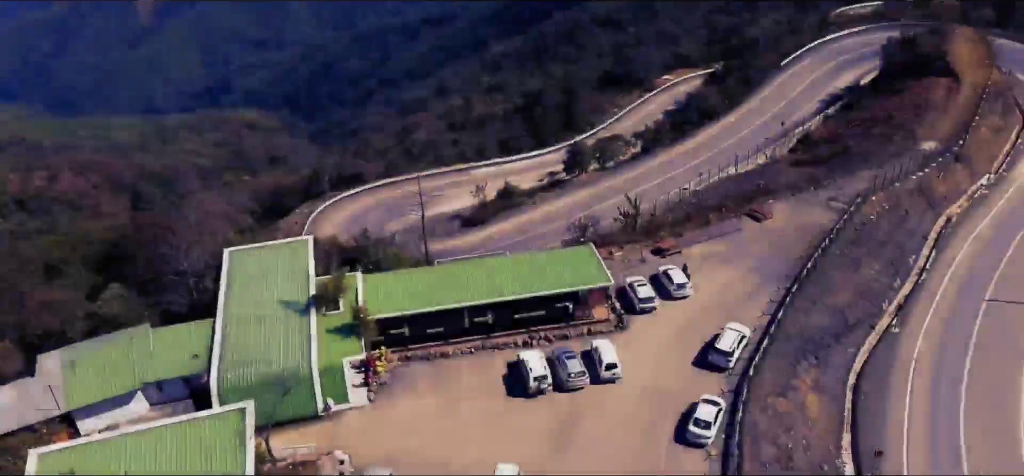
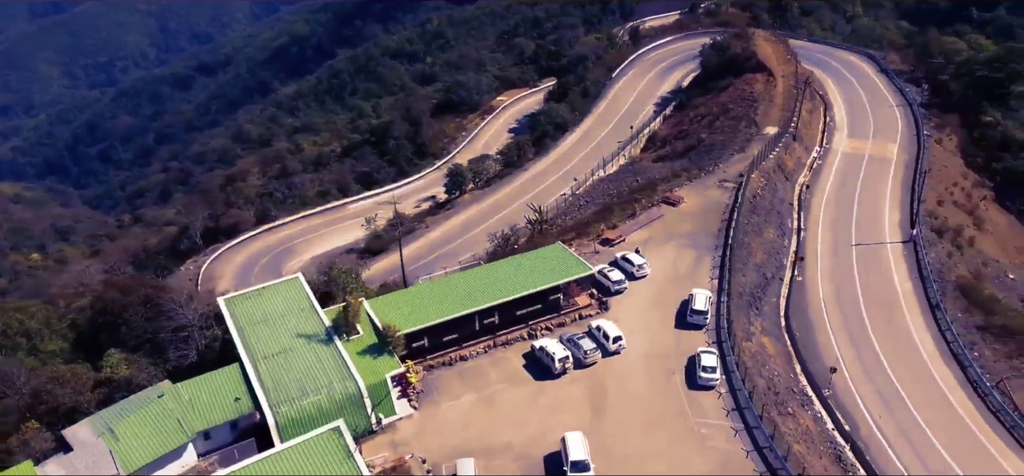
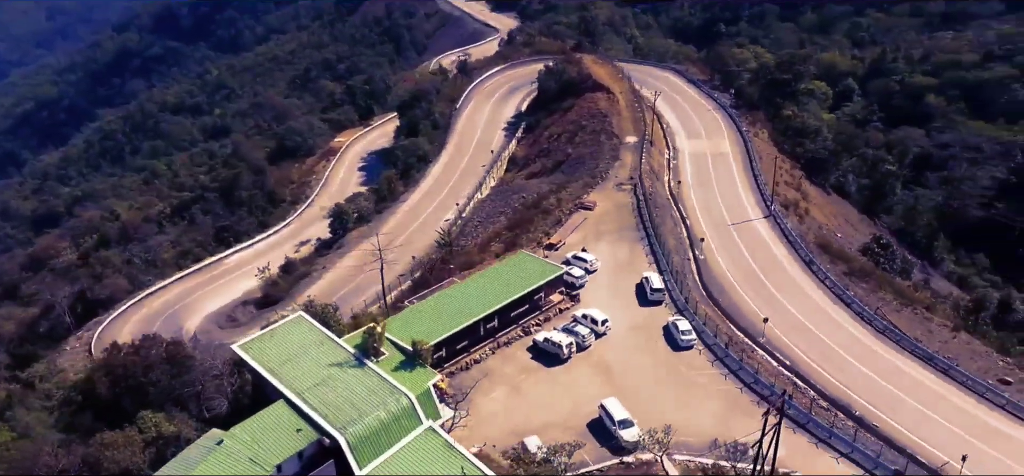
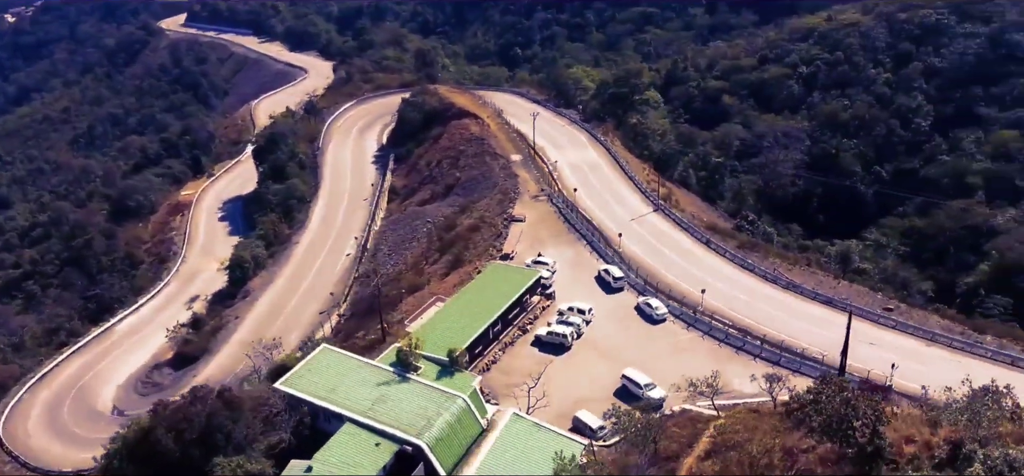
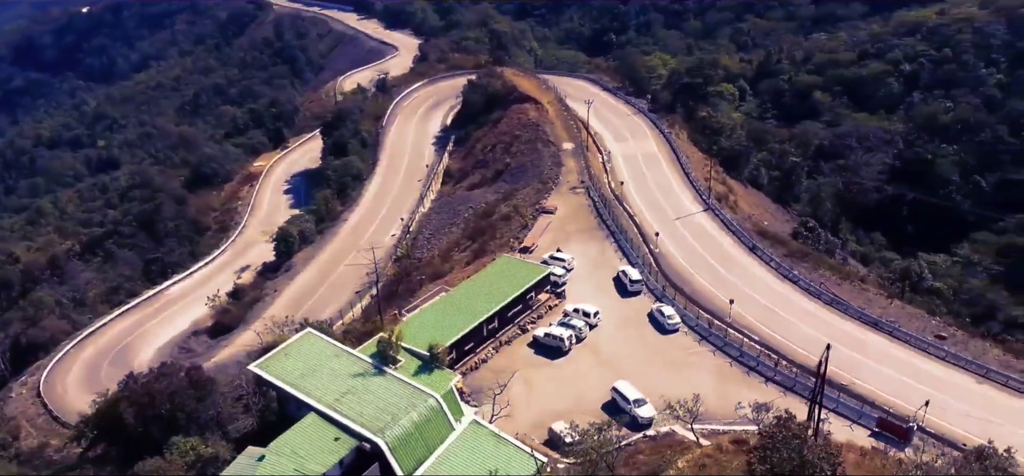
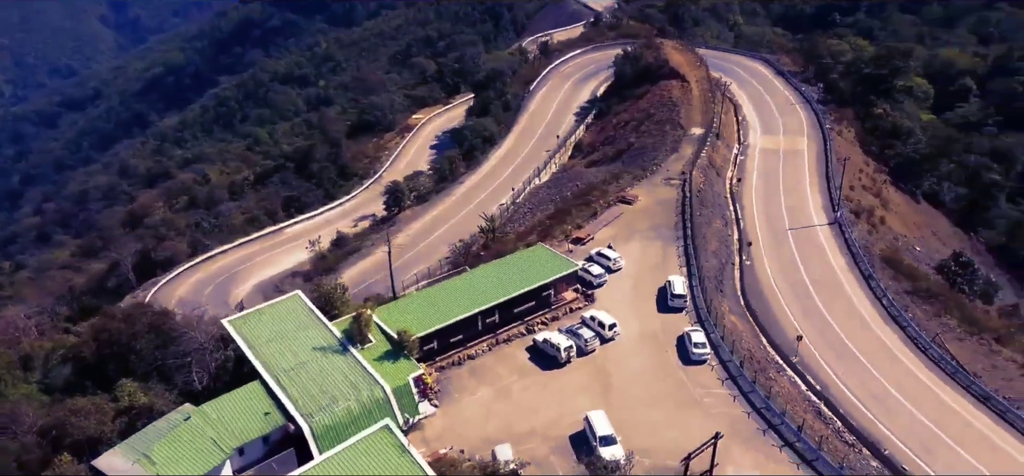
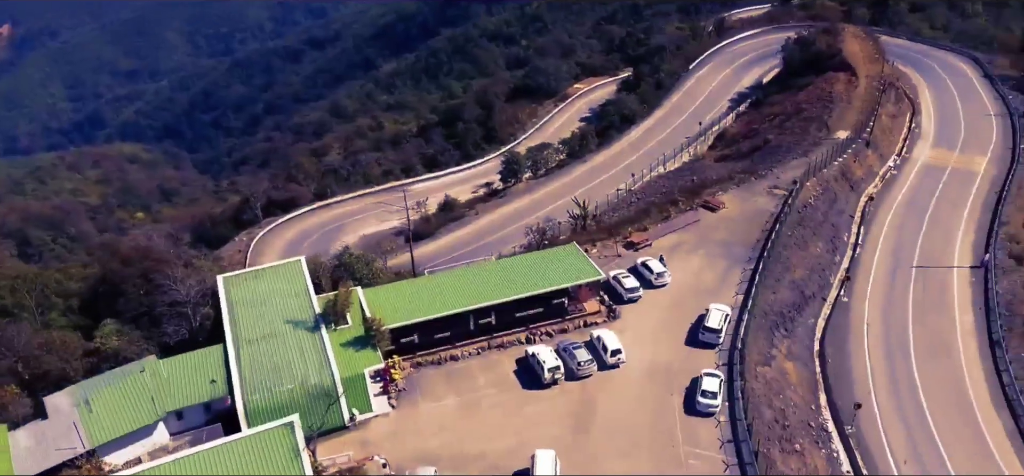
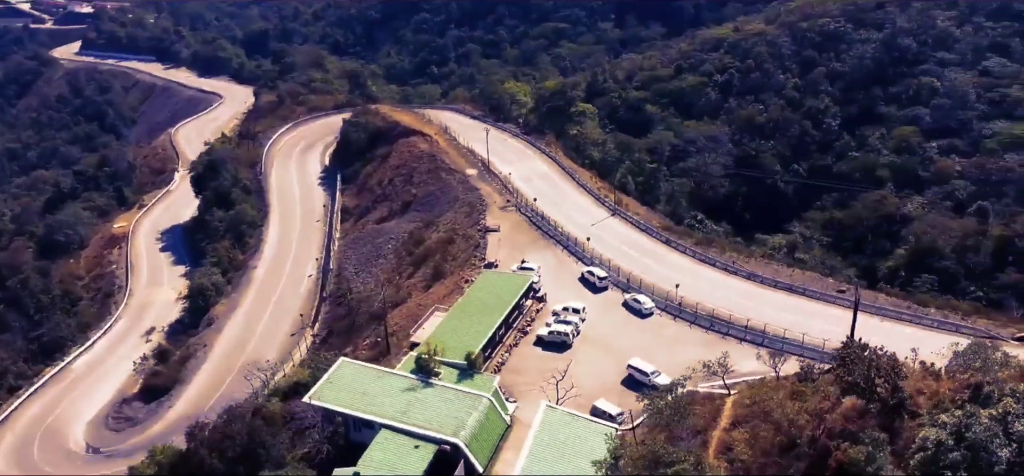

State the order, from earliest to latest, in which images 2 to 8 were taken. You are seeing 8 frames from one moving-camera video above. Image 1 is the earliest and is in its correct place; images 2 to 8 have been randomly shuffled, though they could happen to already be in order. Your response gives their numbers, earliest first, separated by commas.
7, 2, 6, 3, 5, 4, 8
